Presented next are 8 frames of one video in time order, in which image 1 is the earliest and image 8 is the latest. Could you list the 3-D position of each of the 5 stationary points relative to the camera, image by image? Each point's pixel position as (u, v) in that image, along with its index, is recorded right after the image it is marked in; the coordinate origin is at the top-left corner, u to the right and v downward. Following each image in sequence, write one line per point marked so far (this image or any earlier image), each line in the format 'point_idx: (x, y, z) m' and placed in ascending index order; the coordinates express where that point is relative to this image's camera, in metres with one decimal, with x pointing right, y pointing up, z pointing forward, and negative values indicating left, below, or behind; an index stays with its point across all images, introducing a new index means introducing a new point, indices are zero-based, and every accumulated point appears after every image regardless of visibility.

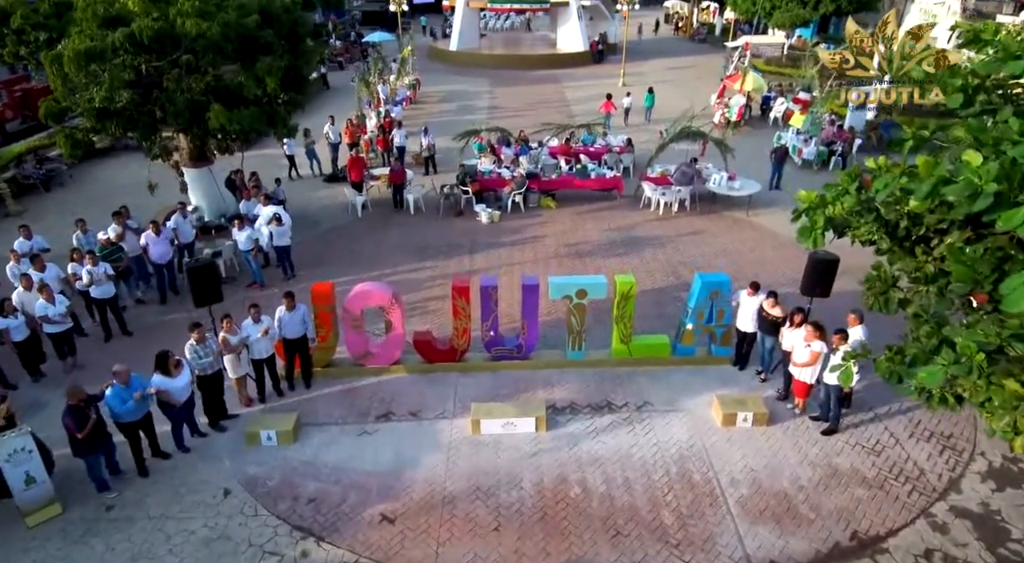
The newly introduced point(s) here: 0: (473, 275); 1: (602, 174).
0: (-0.7, +0.1, +12.2) m
1: (+2.2, +2.6, +15.9) m
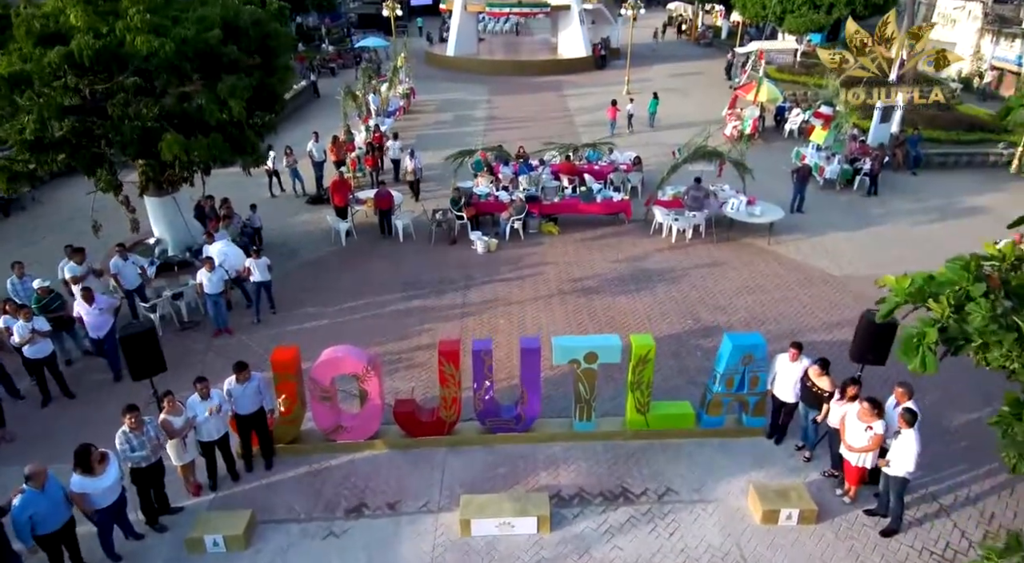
0: (-0.8, -0.6, +10.9) m
1: (+2.2, +1.9, +14.6) m
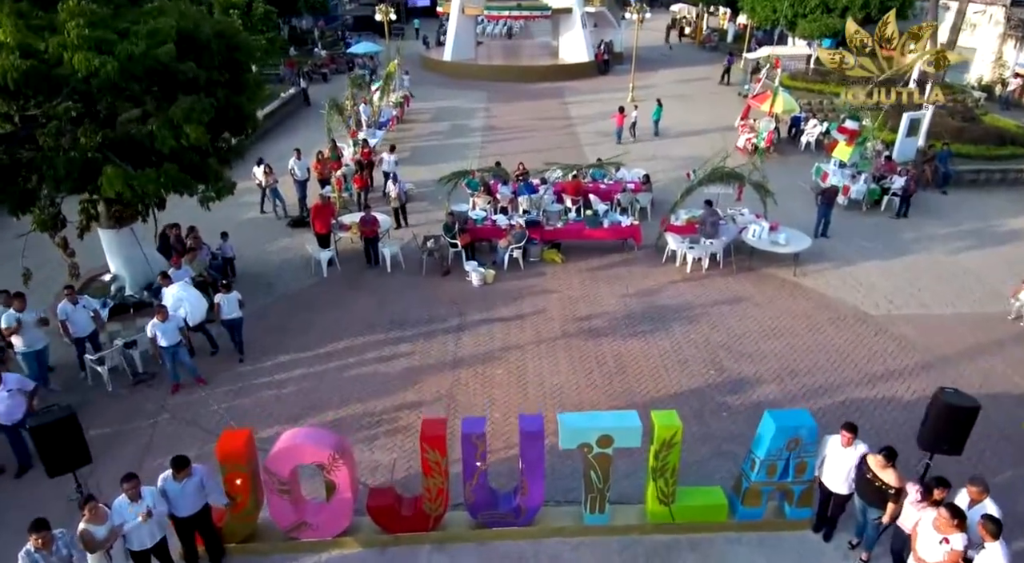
0: (-0.8, -1.3, +9.6) m
1: (+2.1, +1.2, +13.3) m
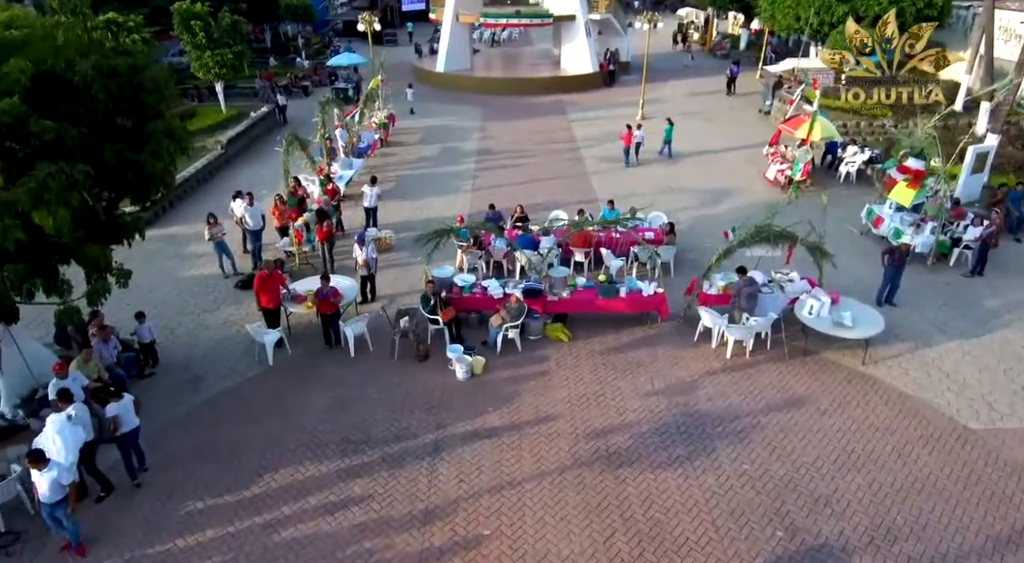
0: (-0.9, -2.6, +7.1) m
1: (+2.1, -0.1, +10.8) m
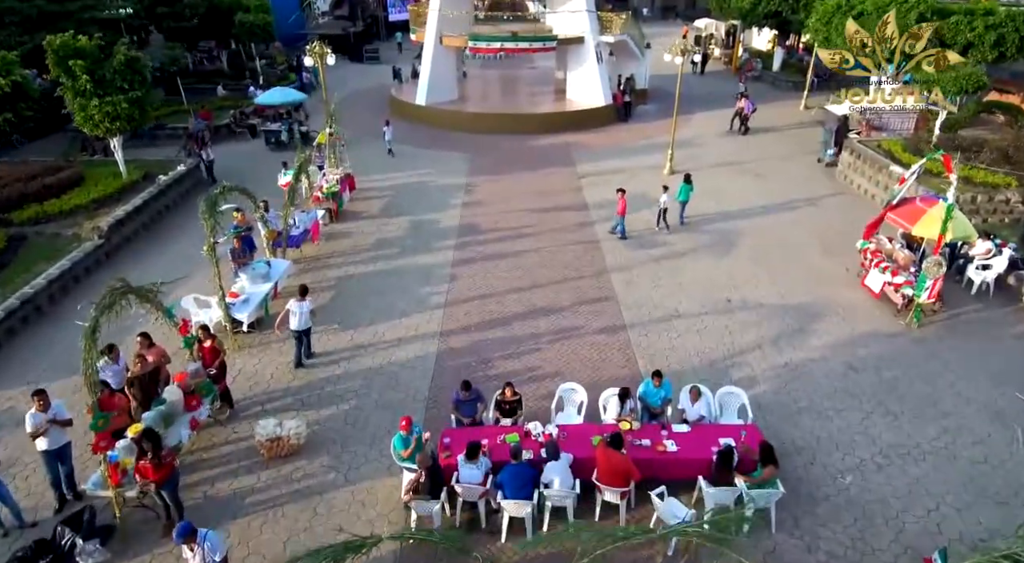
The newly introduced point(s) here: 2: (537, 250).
0: (-1.1, -5.6, +1.7) m
1: (+1.9, -3.1, +5.4) m
2: (+0.7, +0.7, +15.0) m
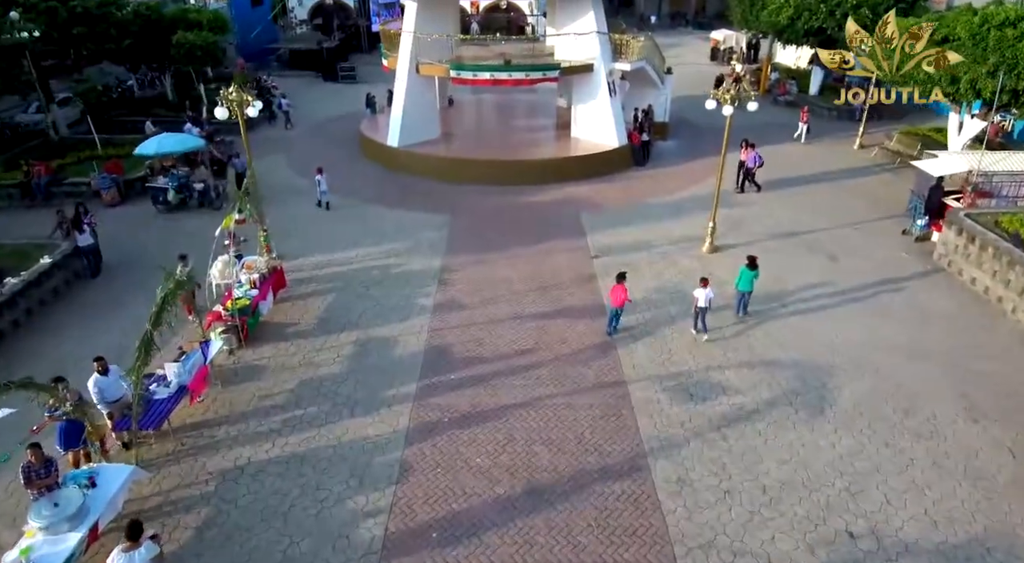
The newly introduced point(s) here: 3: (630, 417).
0: (-1.3, -8.2, -3.1) m
1: (+1.7, -5.8, +0.6) m
2: (+0.5, -1.9, +10.1) m
3: (+1.8, -2.3, +9.6) m
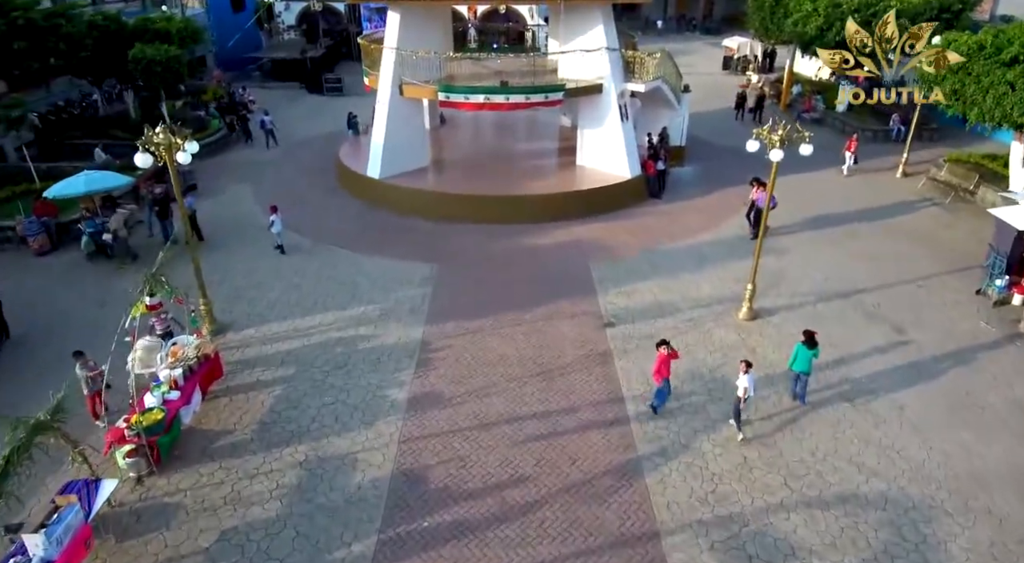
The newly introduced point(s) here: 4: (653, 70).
0: (-1.4, -9.7, -5.8) m
1: (+1.6, -7.2, -2.1) m
2: (+0.4, -3.4, +7.5) m
3: (+1.7, -3.7, +6.9) m
4: (+4.1, +6.1, +18.8) m
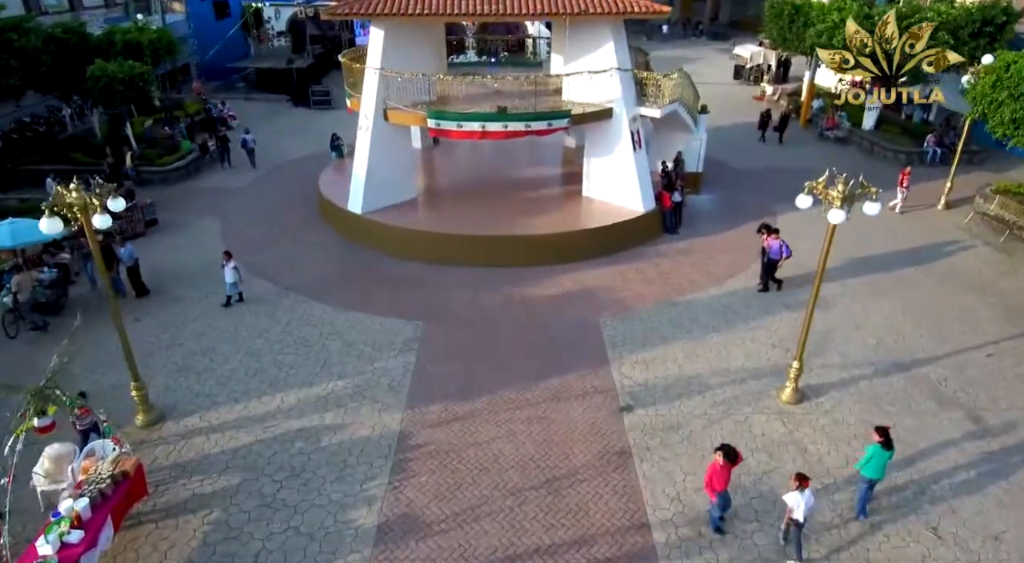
0: (-1.4, -10.9, -7.9) m
1: (+1.5, -8.4, -4.2) m
2: (+0.3, -4.6, +5.4) m
3: (+1.6, -4.9, +4.8) m
4: (+4.0, +4.9, +16.7) m
